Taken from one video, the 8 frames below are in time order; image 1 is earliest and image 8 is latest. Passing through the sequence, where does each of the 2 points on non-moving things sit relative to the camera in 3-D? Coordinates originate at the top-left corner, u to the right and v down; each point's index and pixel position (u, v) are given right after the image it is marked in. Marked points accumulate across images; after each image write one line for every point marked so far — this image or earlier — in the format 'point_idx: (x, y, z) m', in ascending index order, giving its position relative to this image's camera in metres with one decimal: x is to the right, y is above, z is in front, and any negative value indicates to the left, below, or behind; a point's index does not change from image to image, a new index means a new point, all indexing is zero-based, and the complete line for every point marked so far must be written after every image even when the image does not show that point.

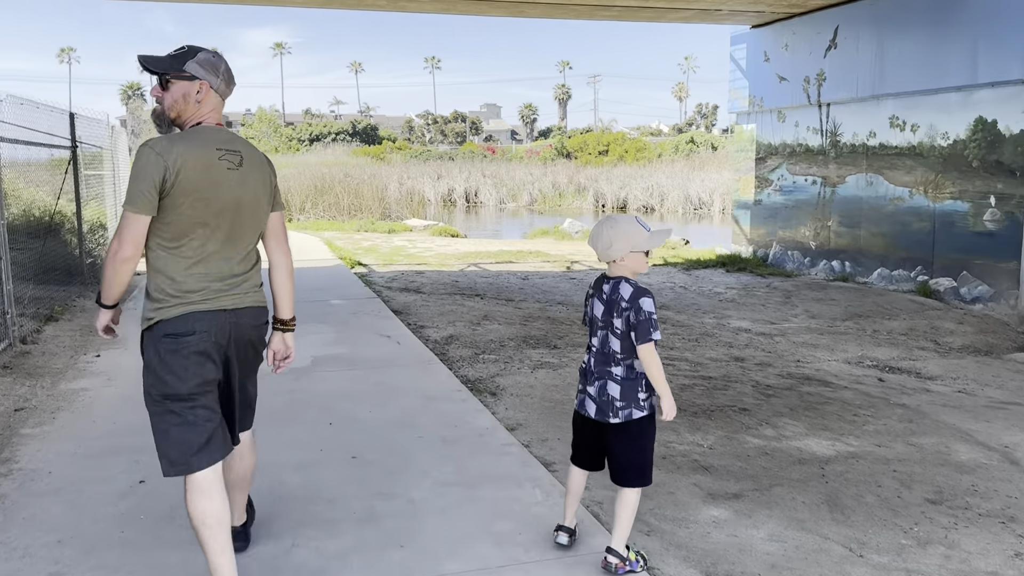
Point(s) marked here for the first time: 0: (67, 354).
0: (-2.9, -0.4, +5.2) m
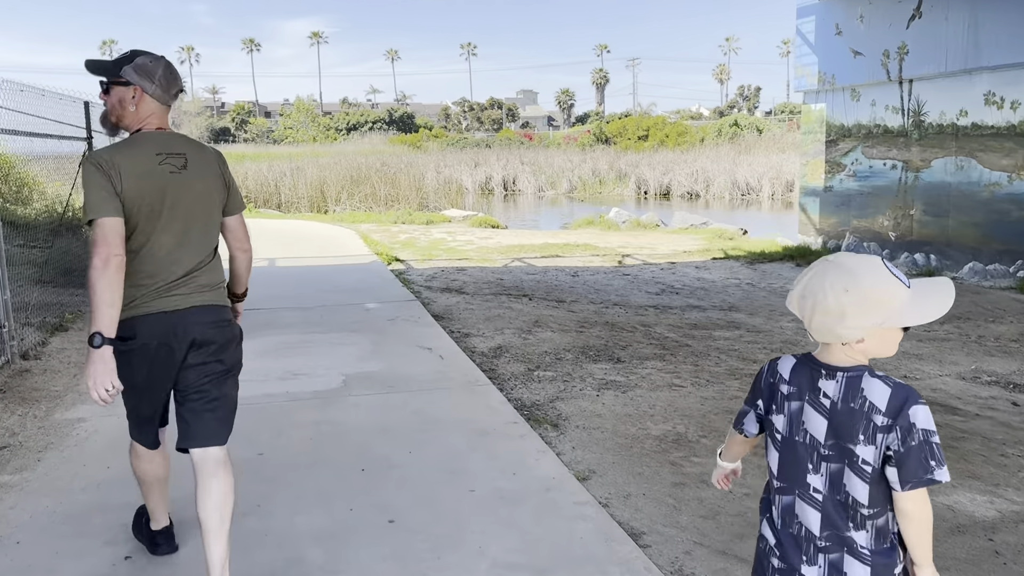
0: (-2.6, -0.5, +4.6) m
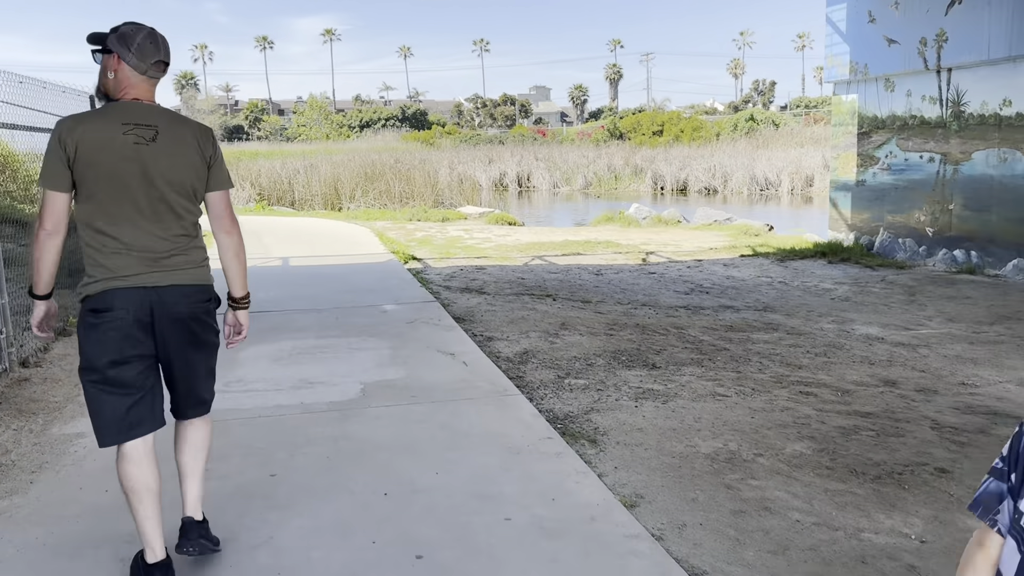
0: (-2.4, -0.5, +4.3) m
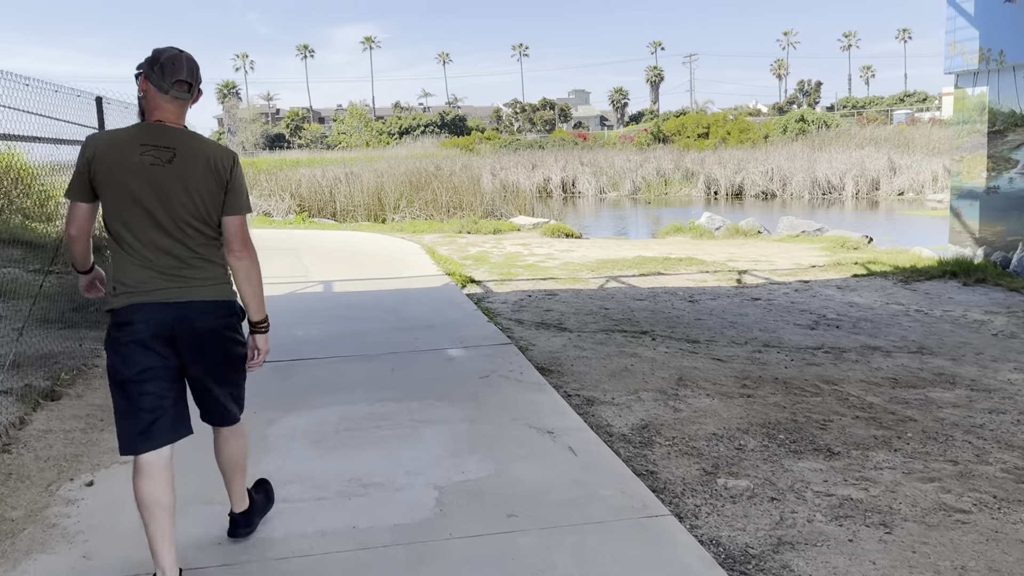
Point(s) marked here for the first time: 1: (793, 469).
0: (-1.9, -0.8, +3.2) m
1: (+1.2, -0.8, +3.3) m
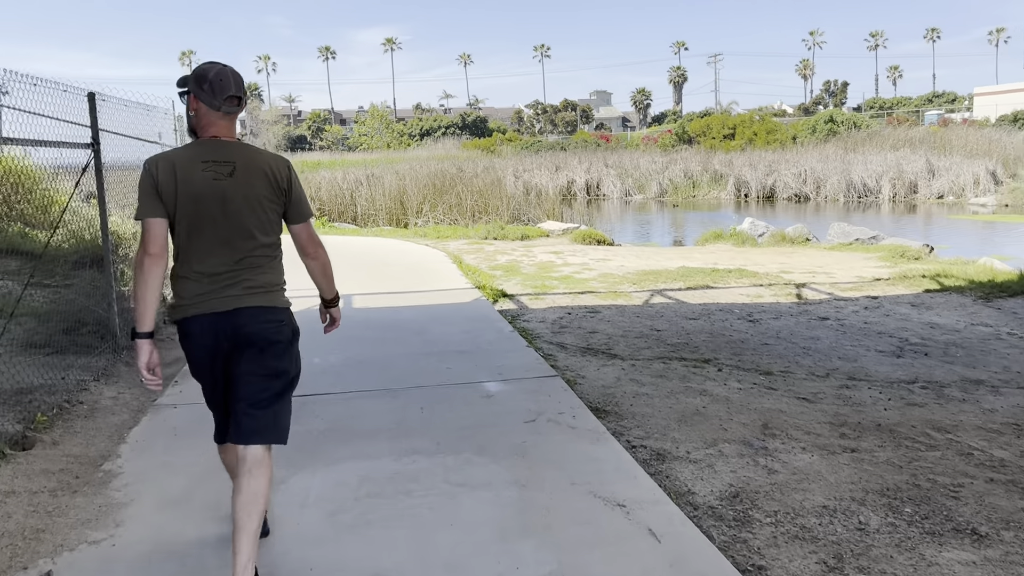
0: (-1.7, -0.9, +2.5) m
1: (+1.4, -0.9, +2.6) m
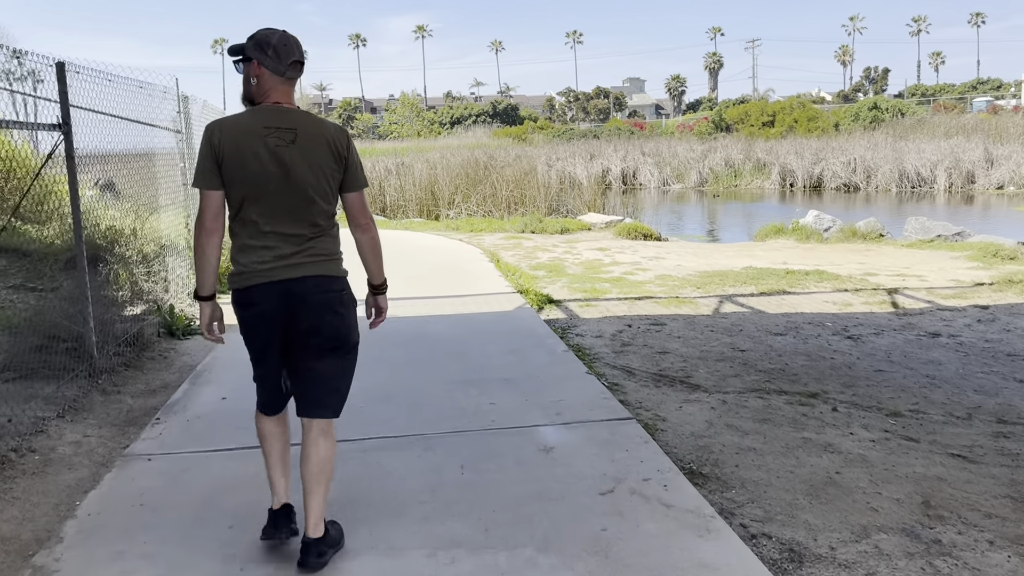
0: (-1.5, -1.0, +1.7) m
1: (+1.6, -1.0, +1.6) m
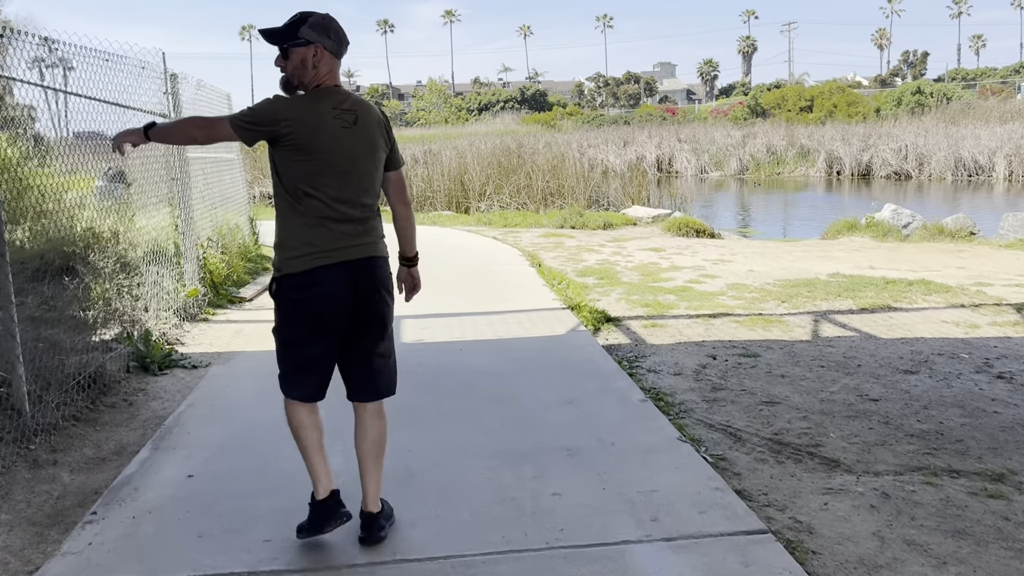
0: (-1.3, -1.2, +0.7) m
1: (+1.8, -1.2, +0.5) m
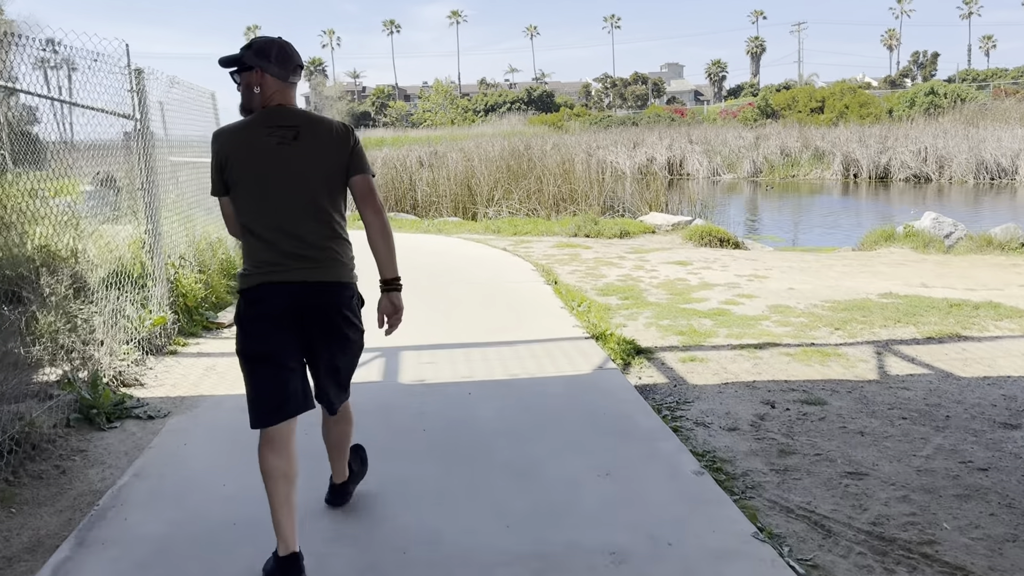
0: (-1.2, -1.3, 0.0) m
1: (+1.8, -1.4, -0.3) m
